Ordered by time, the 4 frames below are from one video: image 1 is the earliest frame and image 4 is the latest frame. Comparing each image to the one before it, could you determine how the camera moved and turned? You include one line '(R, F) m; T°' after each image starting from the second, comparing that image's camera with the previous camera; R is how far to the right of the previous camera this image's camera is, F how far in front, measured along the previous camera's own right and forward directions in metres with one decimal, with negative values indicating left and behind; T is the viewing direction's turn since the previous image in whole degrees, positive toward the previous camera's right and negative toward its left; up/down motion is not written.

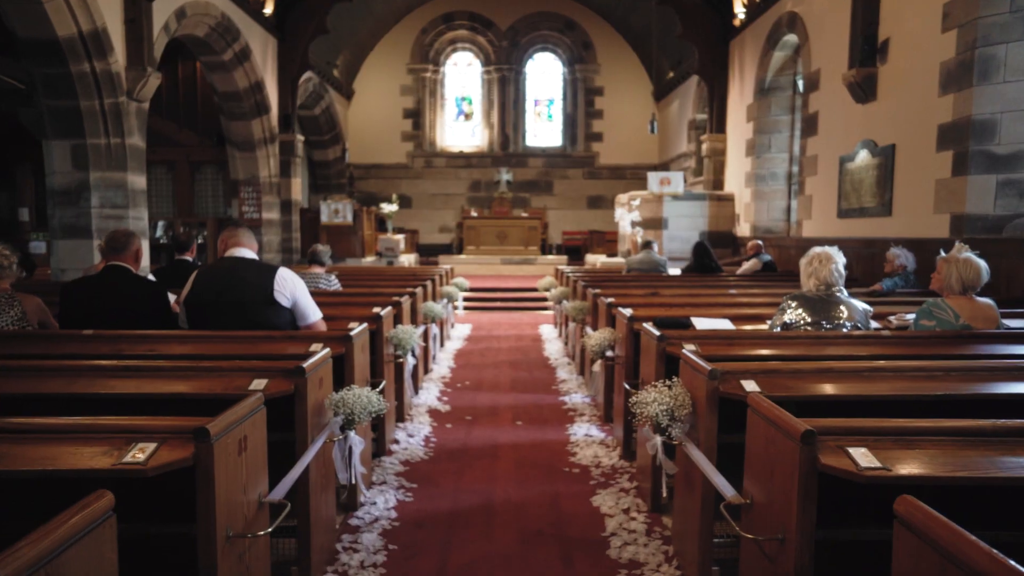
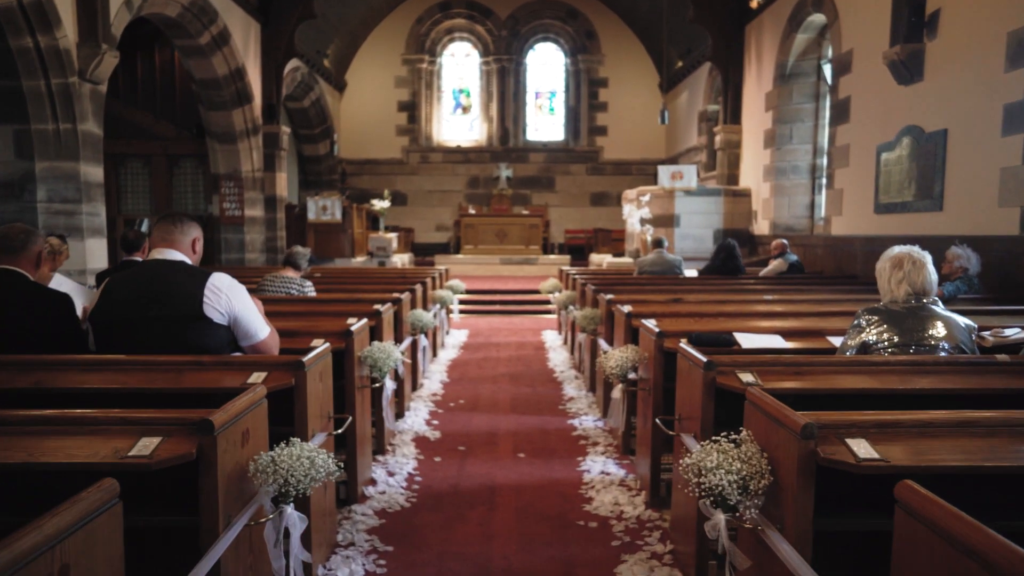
(0.0, +0.8) m; 0°
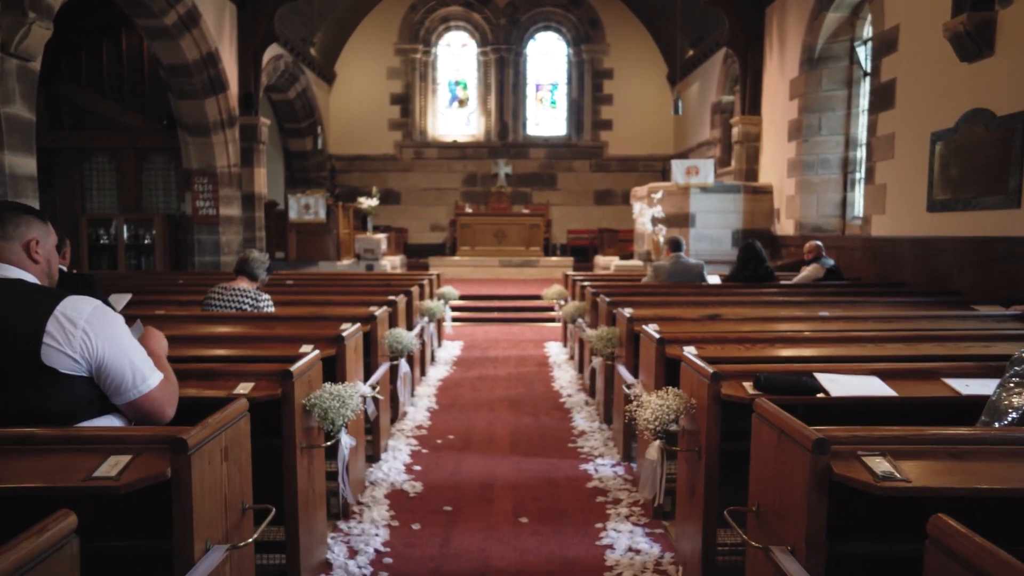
(0.0, +0.9) m; 0°
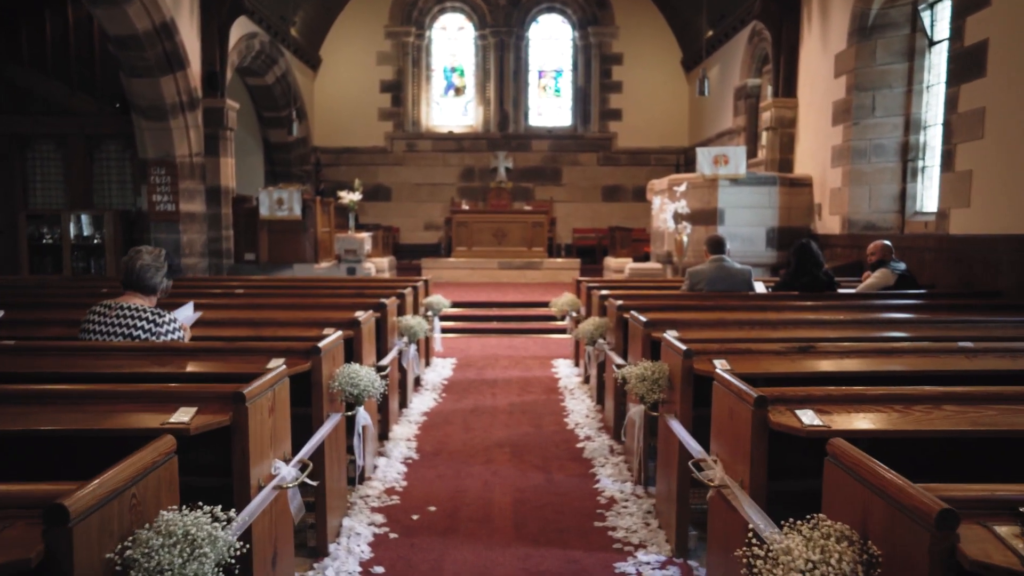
(0.0, +1.3) m; 0°
